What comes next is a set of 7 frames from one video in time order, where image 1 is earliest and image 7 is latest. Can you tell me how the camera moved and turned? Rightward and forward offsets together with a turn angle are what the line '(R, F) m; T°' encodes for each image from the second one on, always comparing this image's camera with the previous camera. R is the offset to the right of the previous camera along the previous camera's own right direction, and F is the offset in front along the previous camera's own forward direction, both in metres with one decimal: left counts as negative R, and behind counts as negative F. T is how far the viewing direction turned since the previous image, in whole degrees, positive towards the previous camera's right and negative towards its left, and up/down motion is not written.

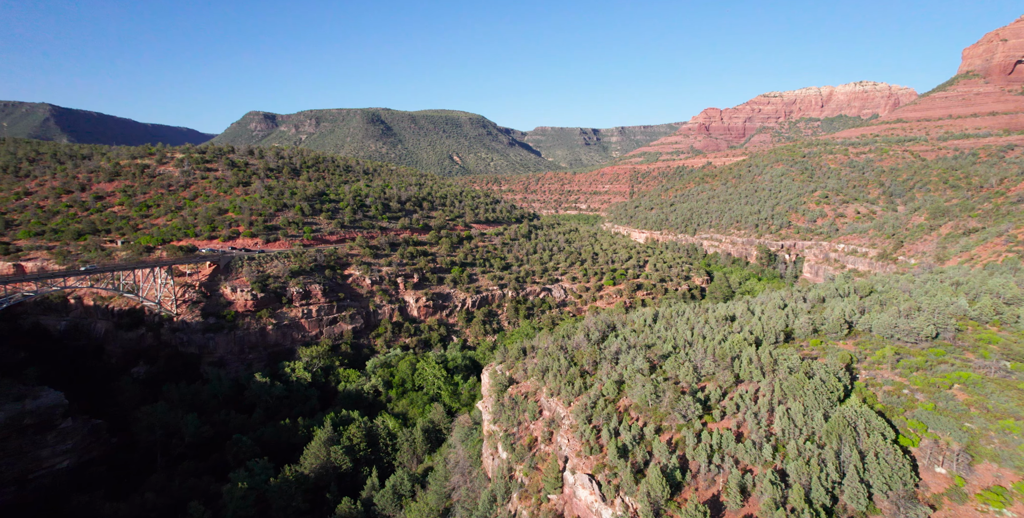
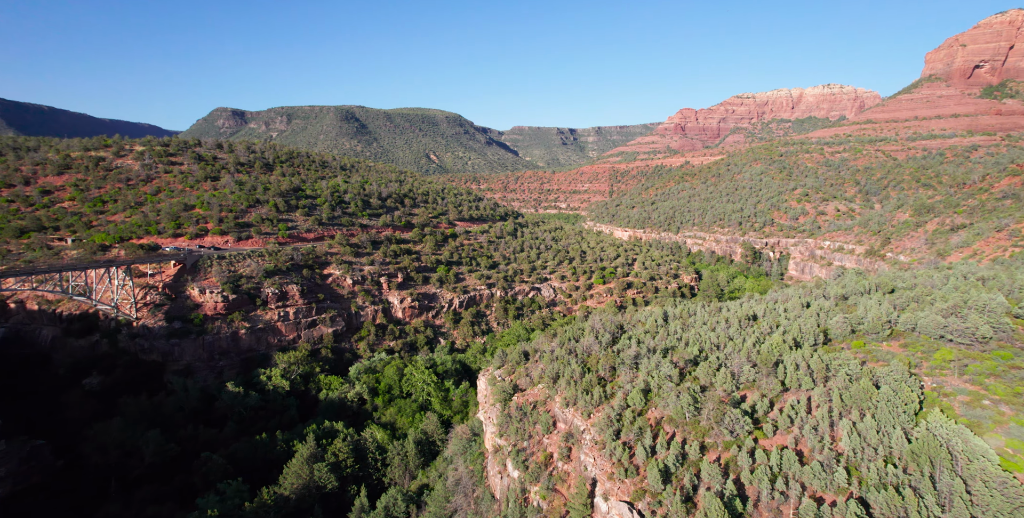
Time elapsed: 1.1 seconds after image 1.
(-1.1, +2.0) m; +3°
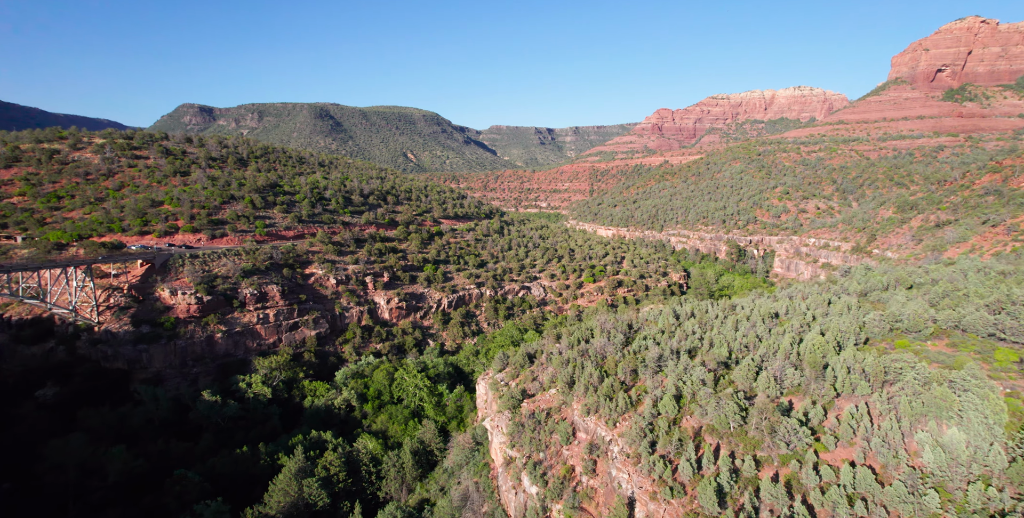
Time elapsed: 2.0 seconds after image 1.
(-1.1, +1.5) m; +3°
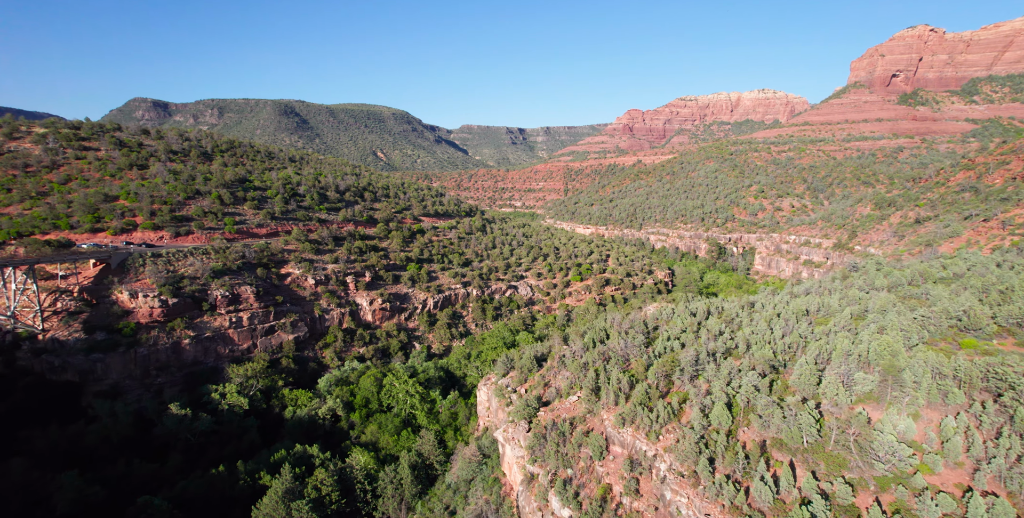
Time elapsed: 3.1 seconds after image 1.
(-1.5, +1.7) m; +3°
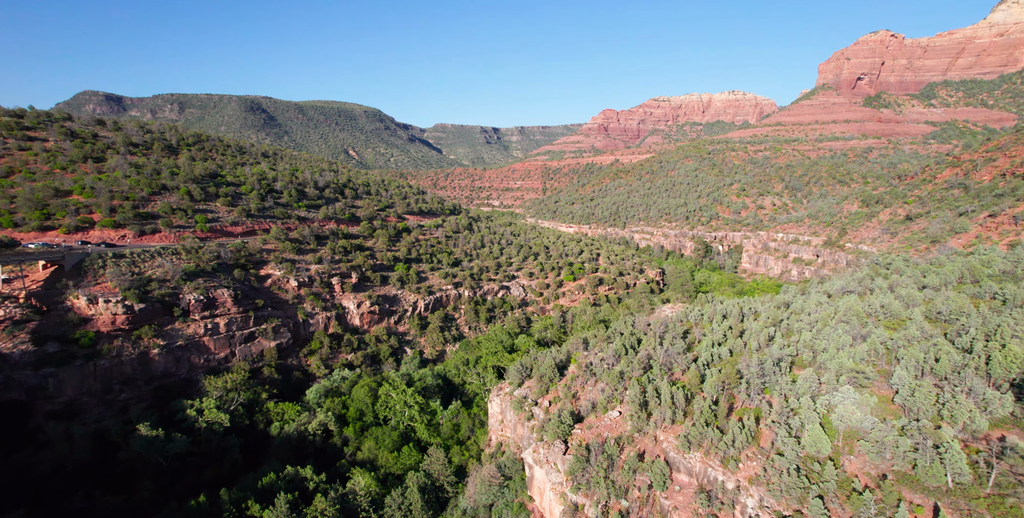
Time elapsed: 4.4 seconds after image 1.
(-1.7, +2.0) m; +3°
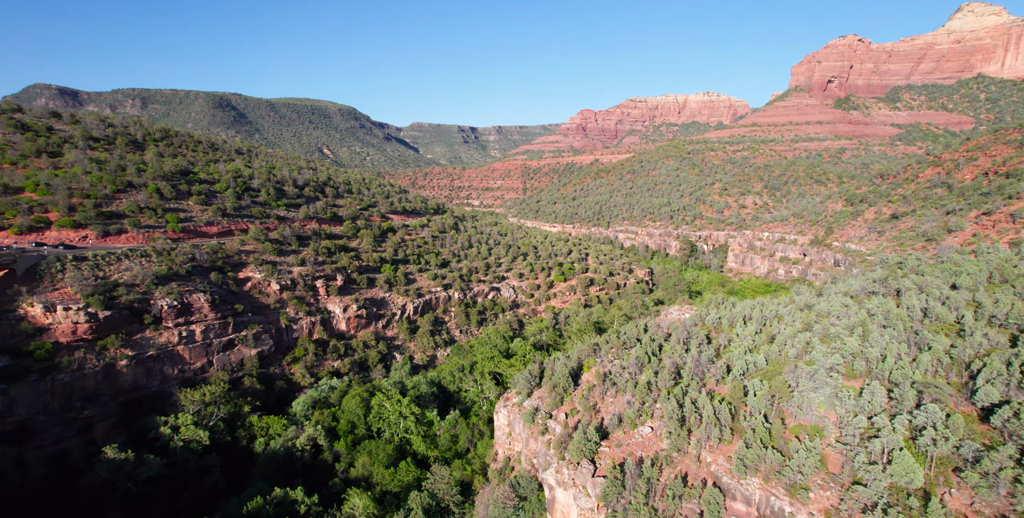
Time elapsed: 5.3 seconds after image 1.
(-1.2, +1.4) m; +3°
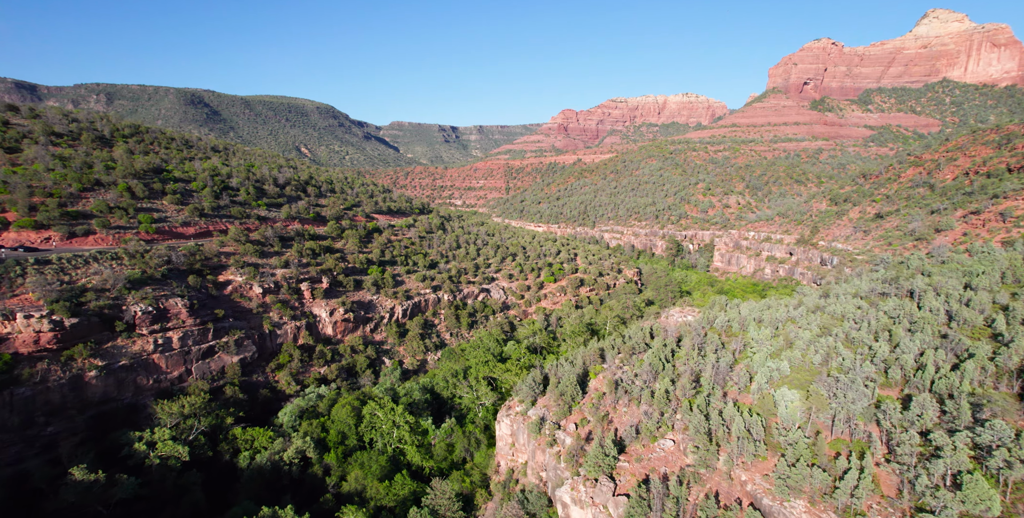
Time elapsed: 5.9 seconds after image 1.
(-0.8, +0.9) m; +2°
